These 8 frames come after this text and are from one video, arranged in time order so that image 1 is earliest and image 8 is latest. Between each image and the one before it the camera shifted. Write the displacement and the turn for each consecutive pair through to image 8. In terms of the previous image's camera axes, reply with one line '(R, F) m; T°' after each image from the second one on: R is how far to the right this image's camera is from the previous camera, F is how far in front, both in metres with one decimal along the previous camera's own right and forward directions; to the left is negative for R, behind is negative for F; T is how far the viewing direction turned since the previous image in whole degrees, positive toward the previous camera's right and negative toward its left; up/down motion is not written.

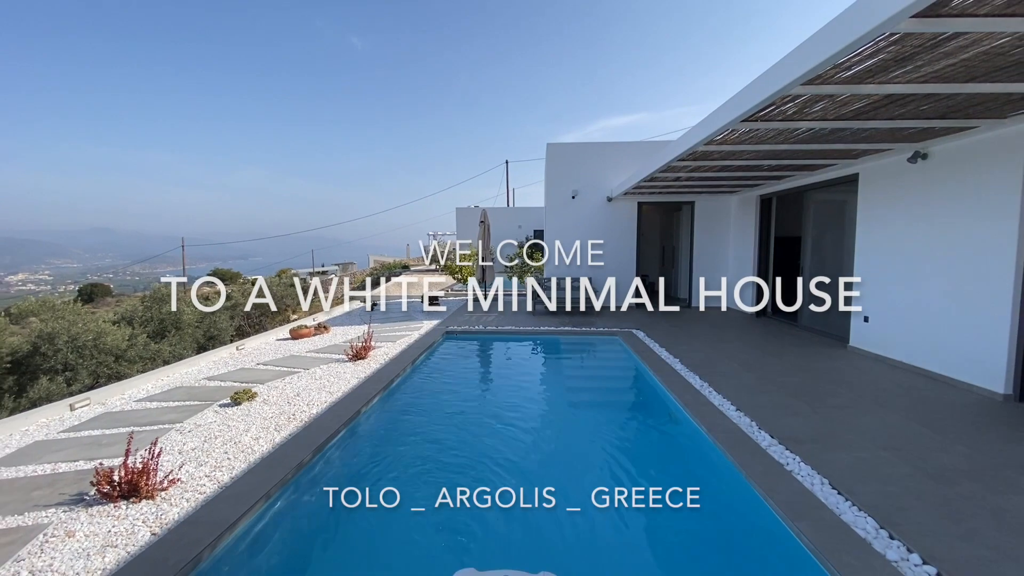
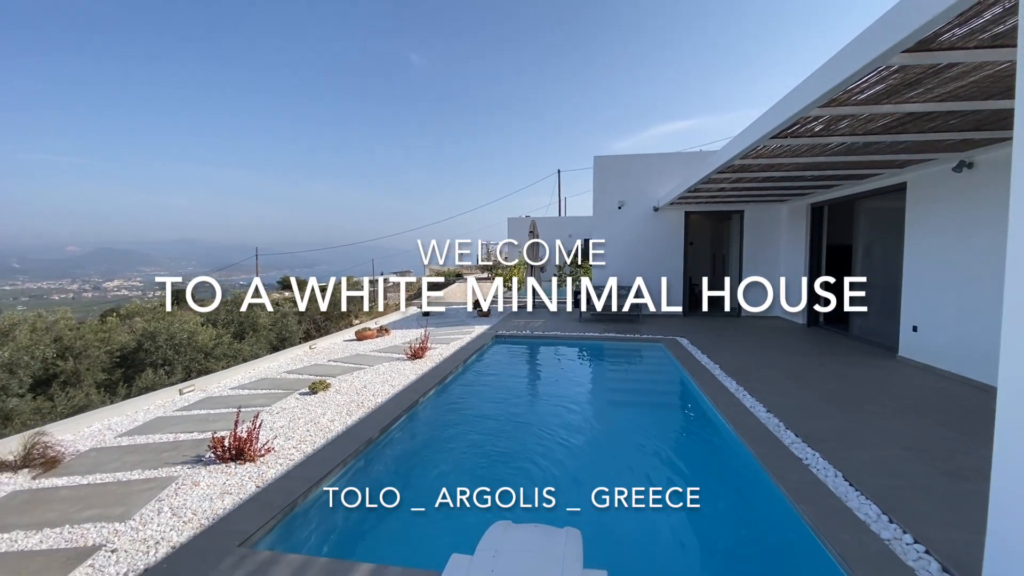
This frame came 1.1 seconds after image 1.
(+0.1, -0.4) m; -6°
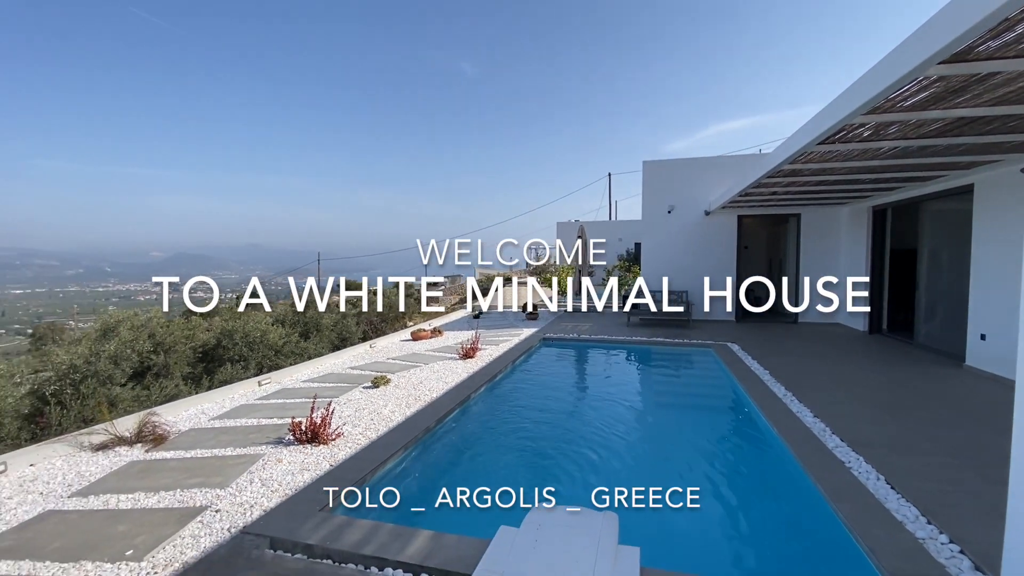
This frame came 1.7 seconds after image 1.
(0.0, -0.3) m; -6°
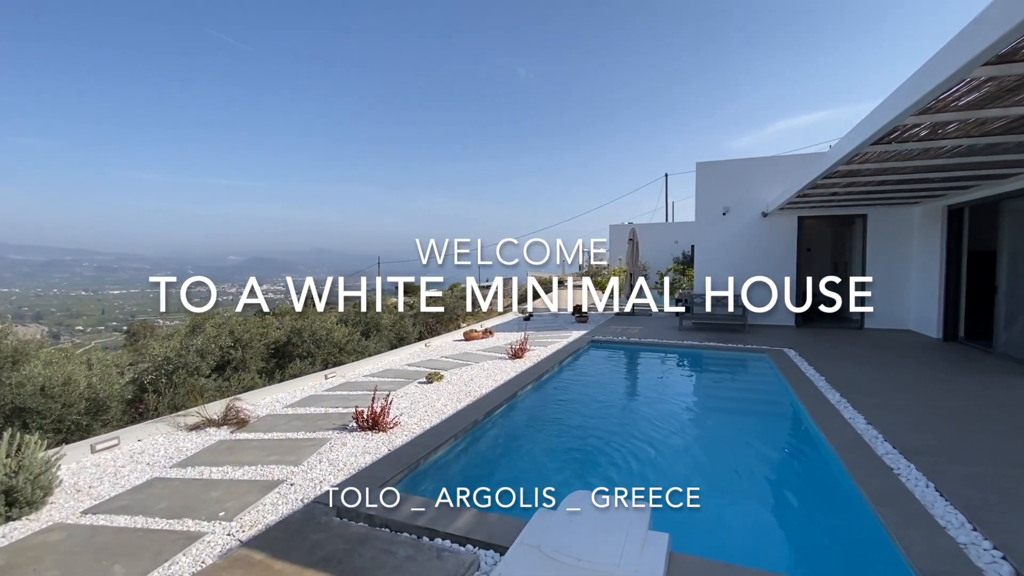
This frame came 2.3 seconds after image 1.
(+0.1, -0.2) m; -6°
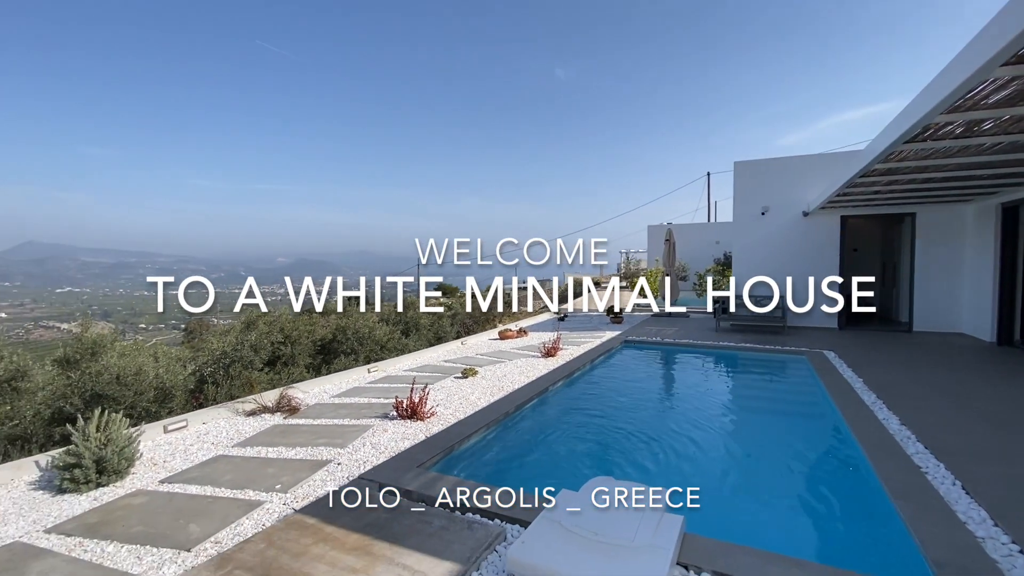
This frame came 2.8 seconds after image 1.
(+0.1, -0.2) m; -4°
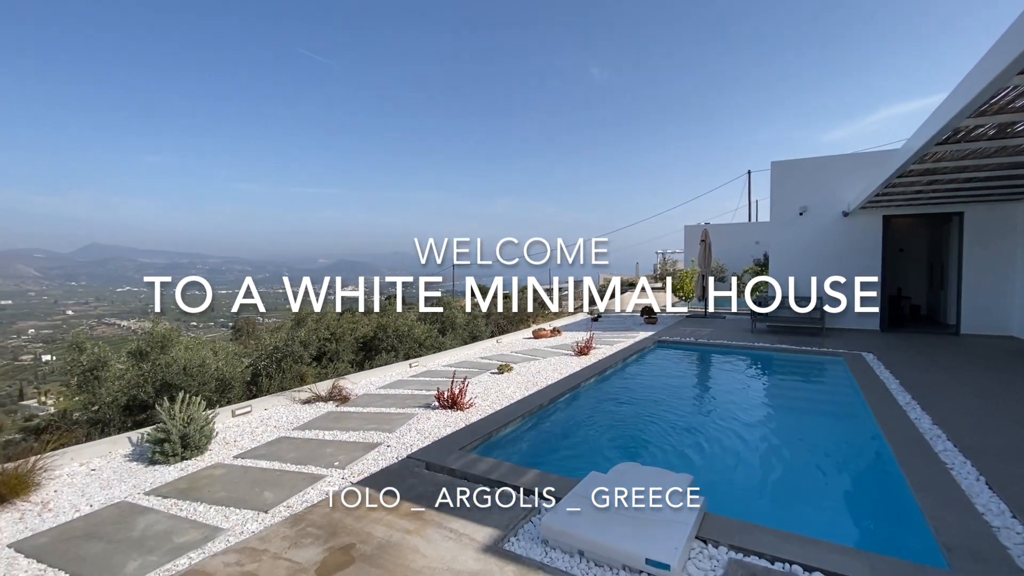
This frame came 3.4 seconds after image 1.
(0.0, -0.3) m; -4°
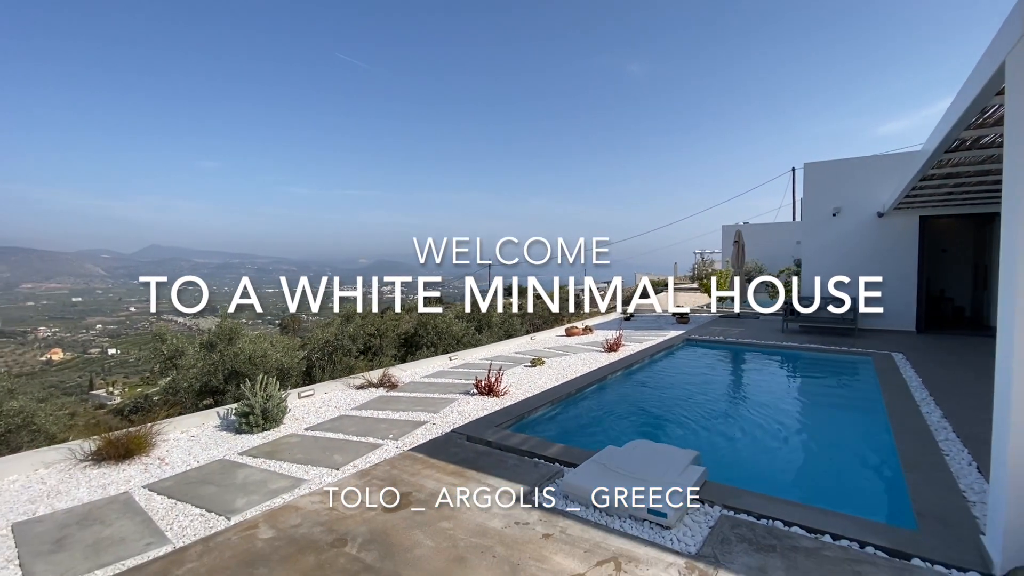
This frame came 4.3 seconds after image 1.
(+0.1, -0.5) m; -4°
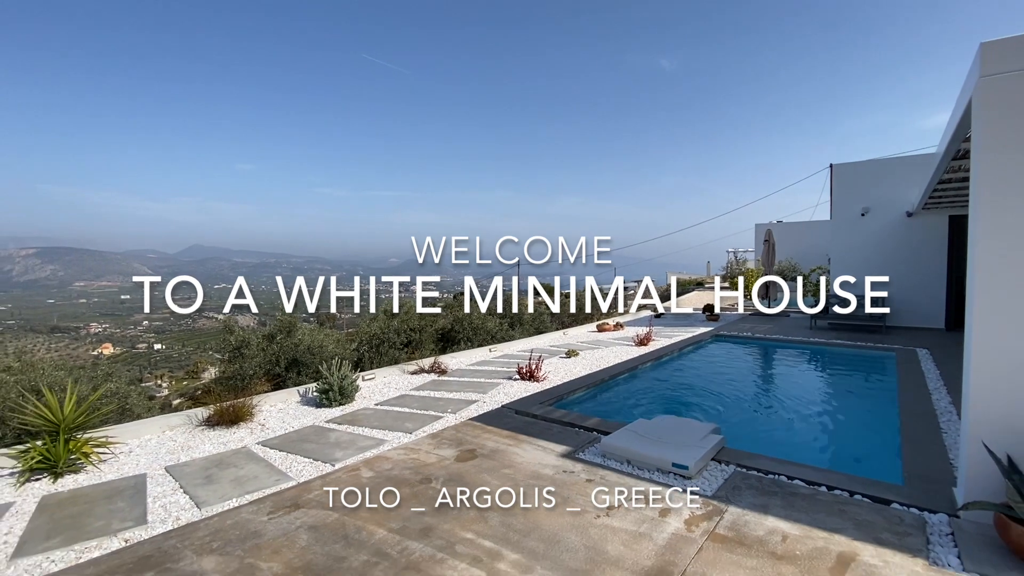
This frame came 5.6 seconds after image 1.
(-0.1, -0.6) m; -3°
